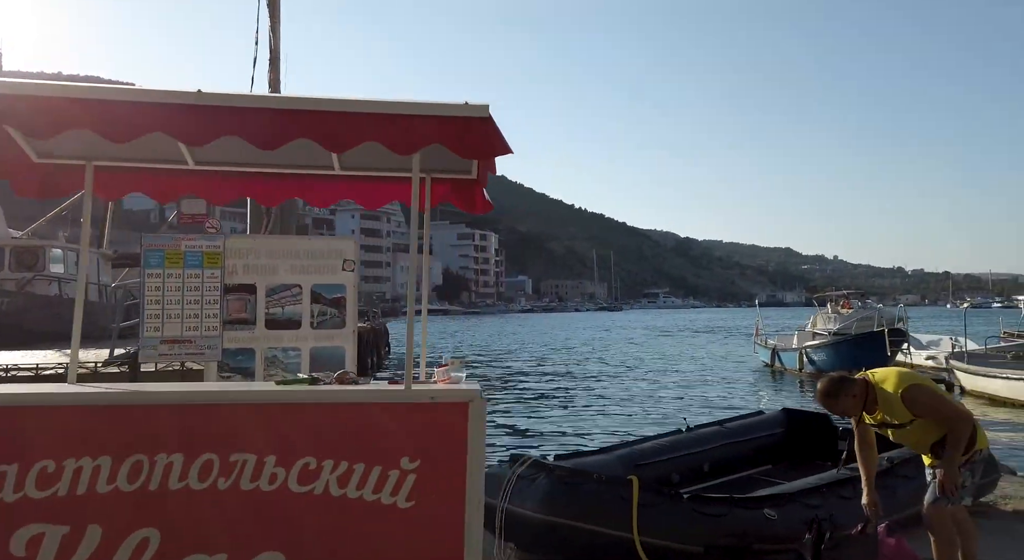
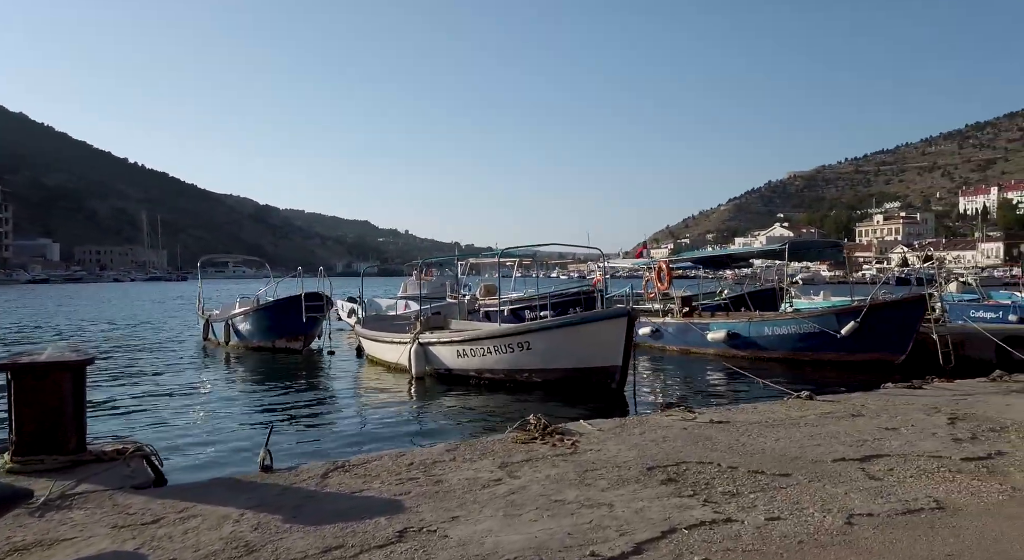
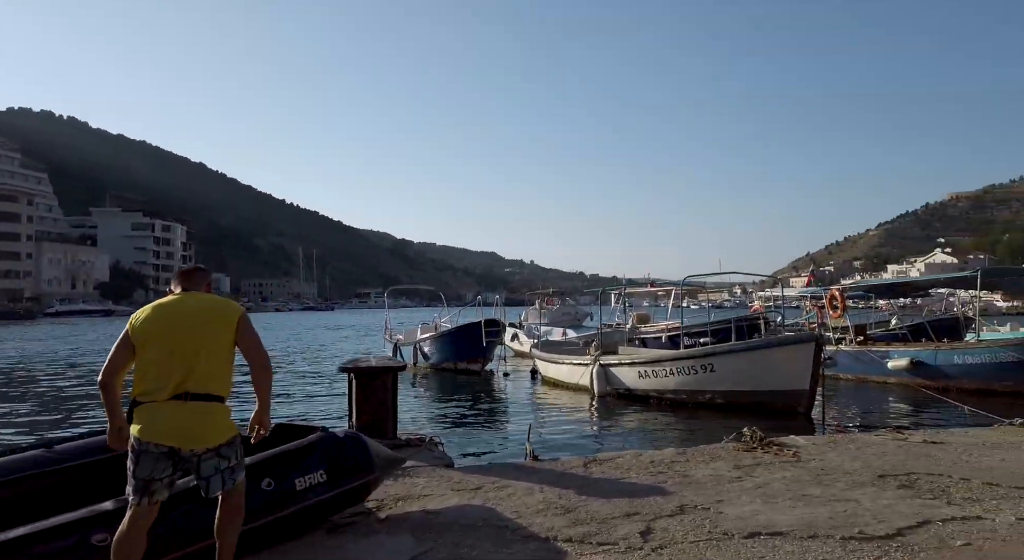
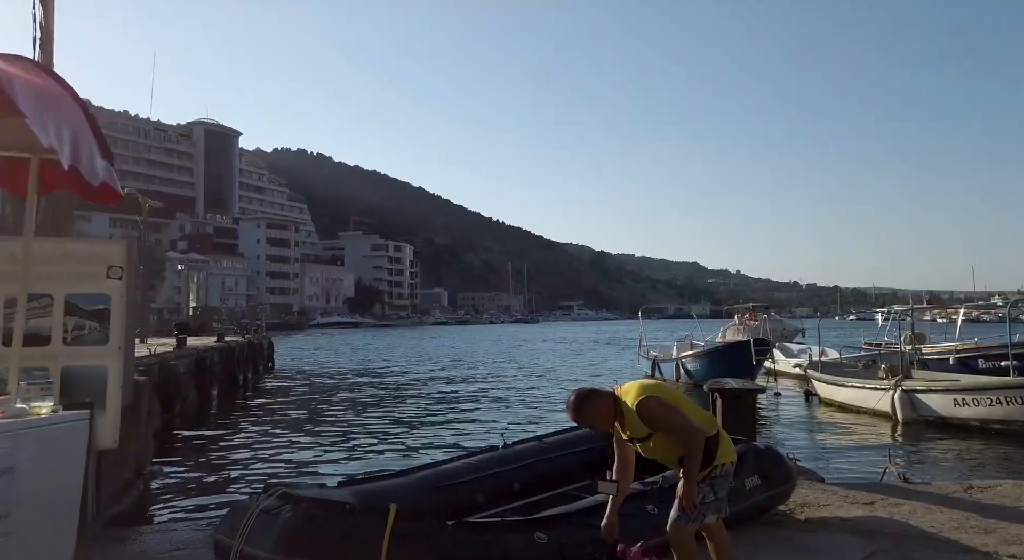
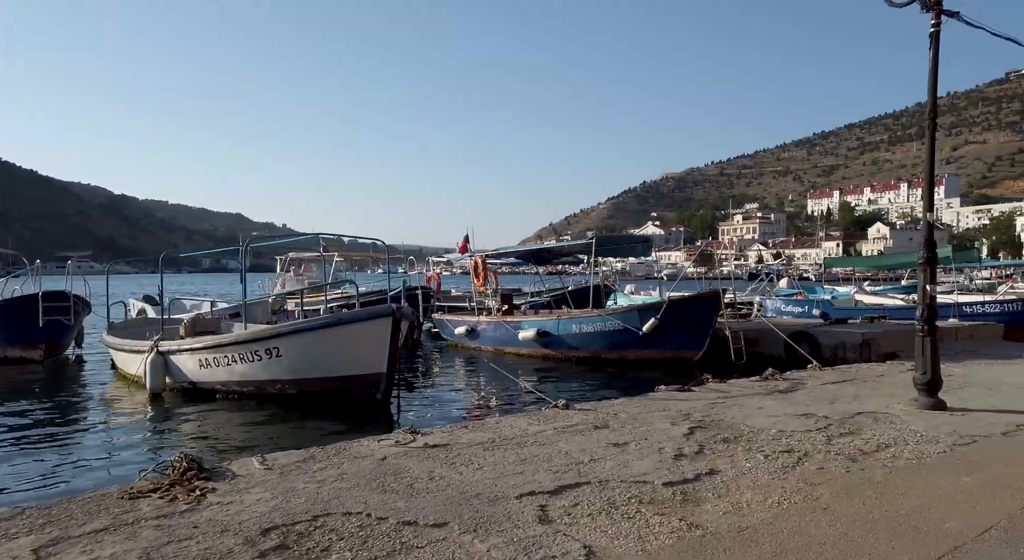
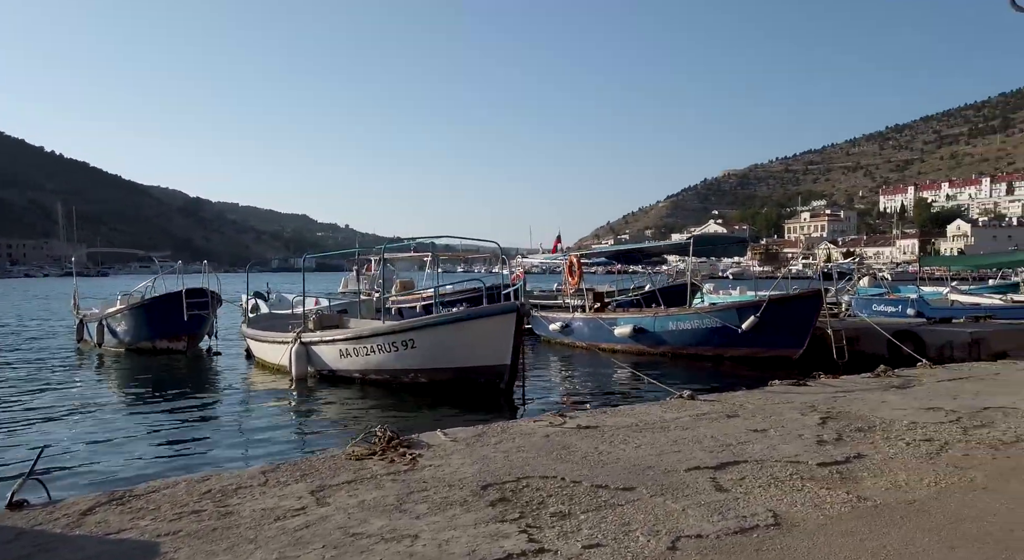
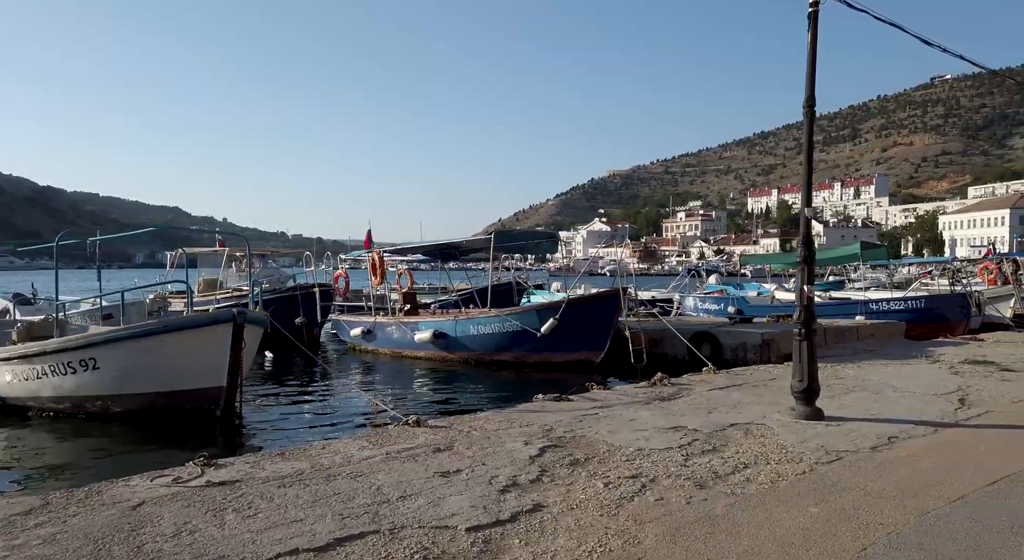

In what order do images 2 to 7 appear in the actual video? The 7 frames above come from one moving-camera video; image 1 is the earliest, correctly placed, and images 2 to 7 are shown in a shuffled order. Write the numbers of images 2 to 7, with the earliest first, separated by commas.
4, 3, 2, 6, 5, 7
